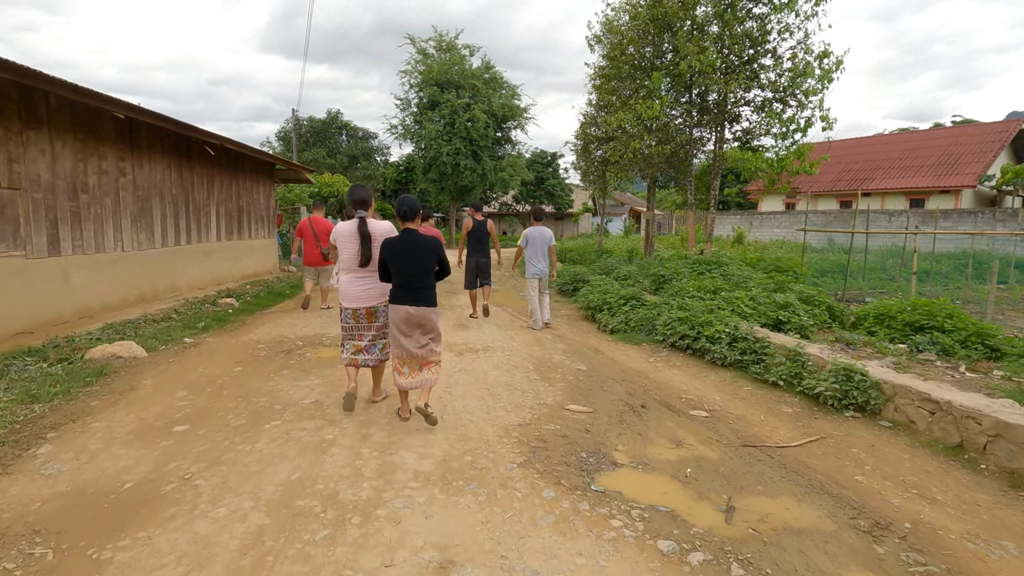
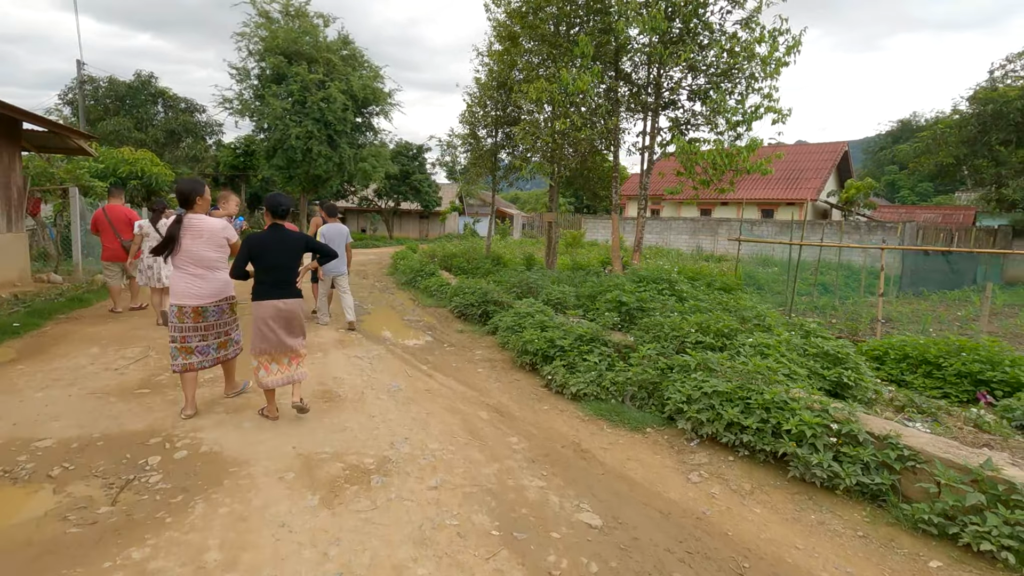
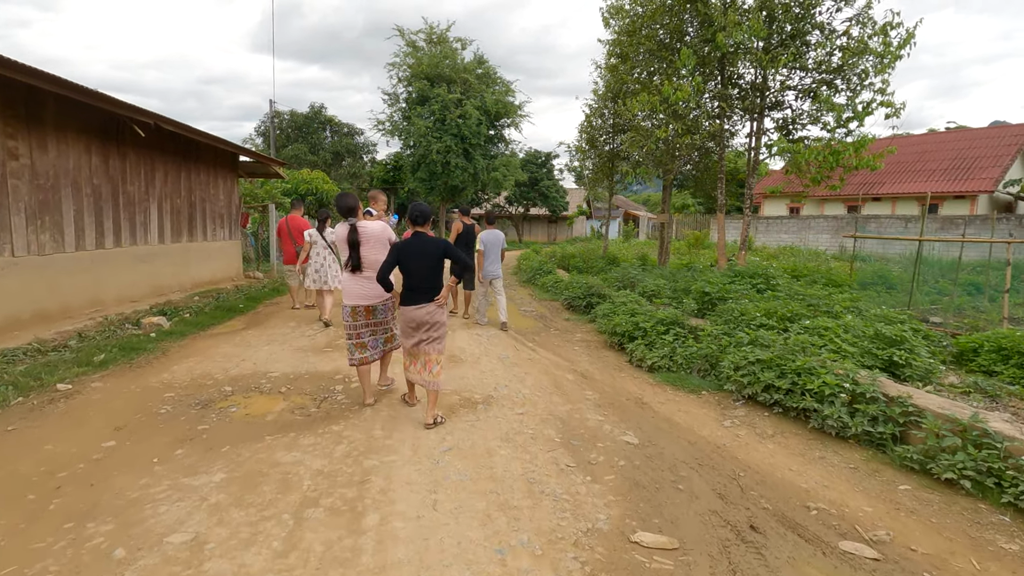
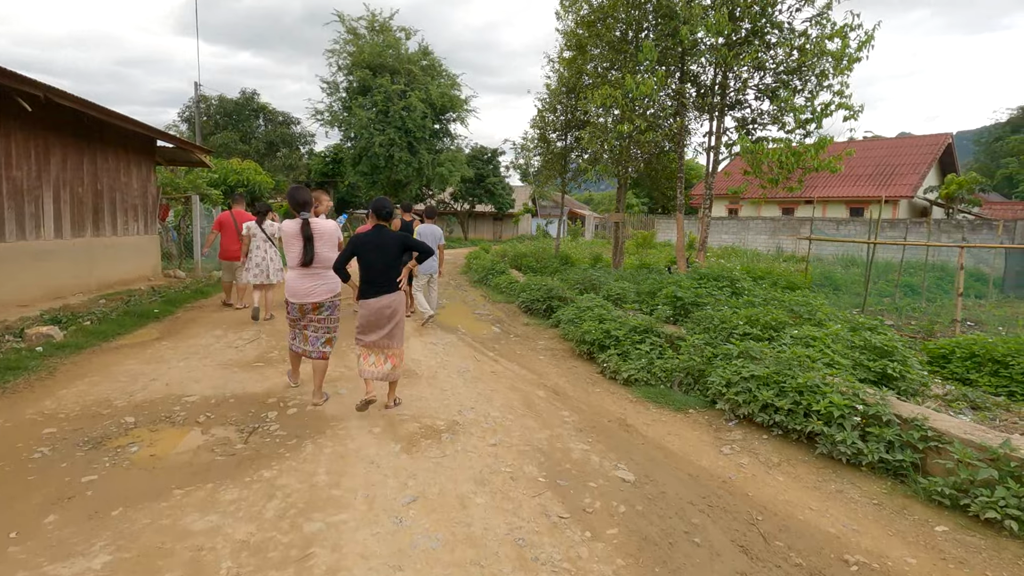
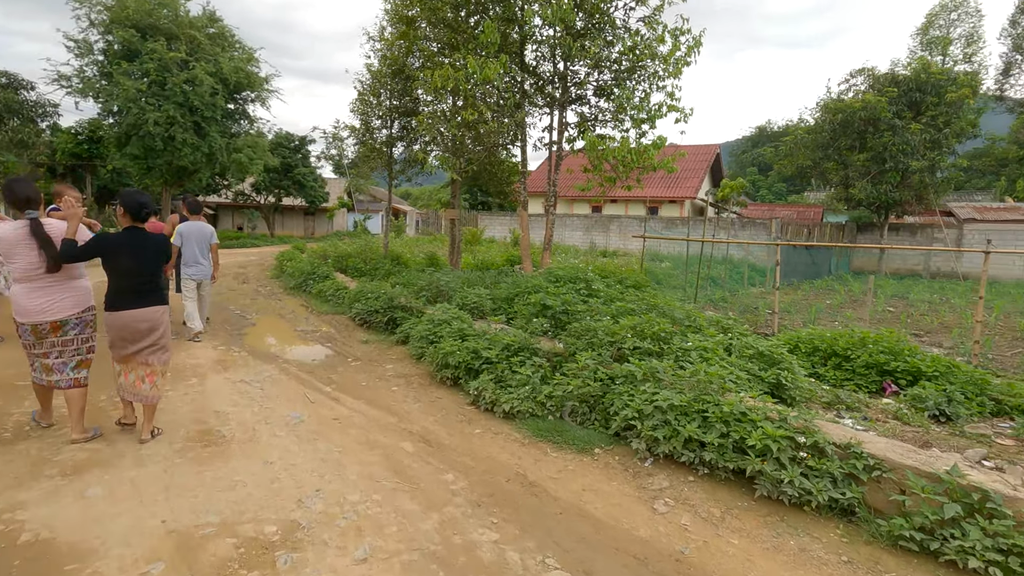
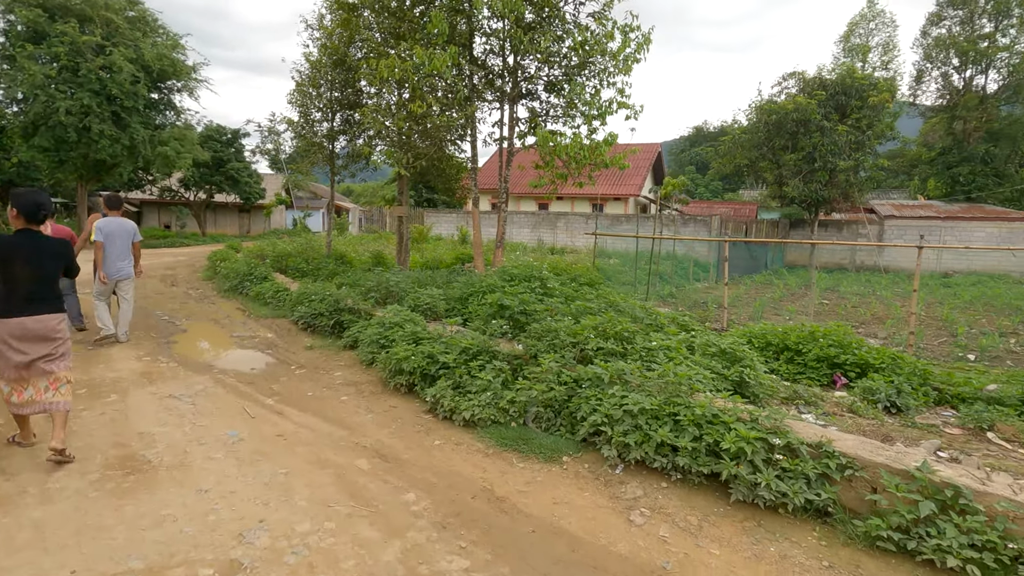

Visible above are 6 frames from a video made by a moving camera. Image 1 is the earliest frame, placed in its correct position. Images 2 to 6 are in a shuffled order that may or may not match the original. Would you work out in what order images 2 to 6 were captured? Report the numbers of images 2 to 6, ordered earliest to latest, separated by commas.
3, 4, 2, 5, 6
